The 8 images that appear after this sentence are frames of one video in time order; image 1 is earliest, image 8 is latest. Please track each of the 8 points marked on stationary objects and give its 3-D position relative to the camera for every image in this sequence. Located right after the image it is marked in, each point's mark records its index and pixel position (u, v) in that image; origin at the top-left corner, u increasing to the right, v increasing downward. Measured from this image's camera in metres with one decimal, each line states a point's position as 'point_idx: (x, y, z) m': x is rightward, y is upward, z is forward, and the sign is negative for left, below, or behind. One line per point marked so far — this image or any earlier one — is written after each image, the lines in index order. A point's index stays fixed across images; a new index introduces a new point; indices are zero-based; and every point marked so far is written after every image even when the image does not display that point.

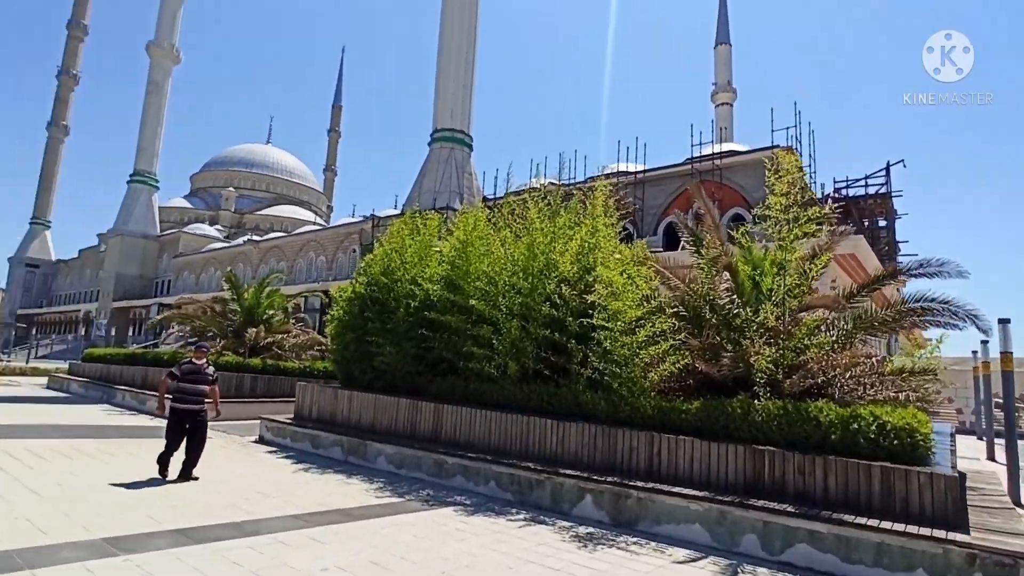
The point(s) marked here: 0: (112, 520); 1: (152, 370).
0: (-3.4, -1.9, +5.0) m
1: (-9.5, -2.2, +15.6) m
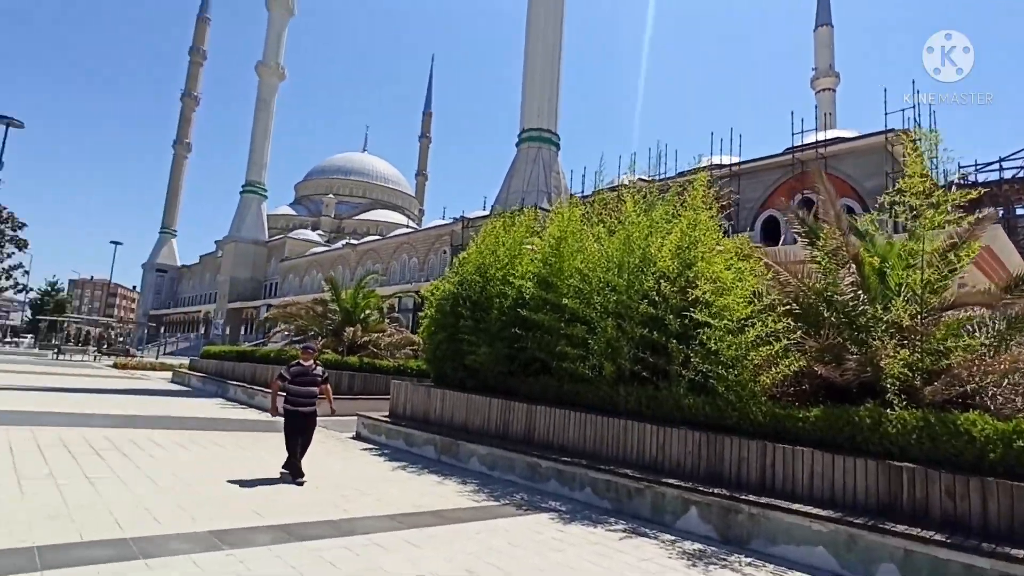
0: (-2.5, -1.9, +5.1) m
1: (-7.0, -2.2, +16.6) m
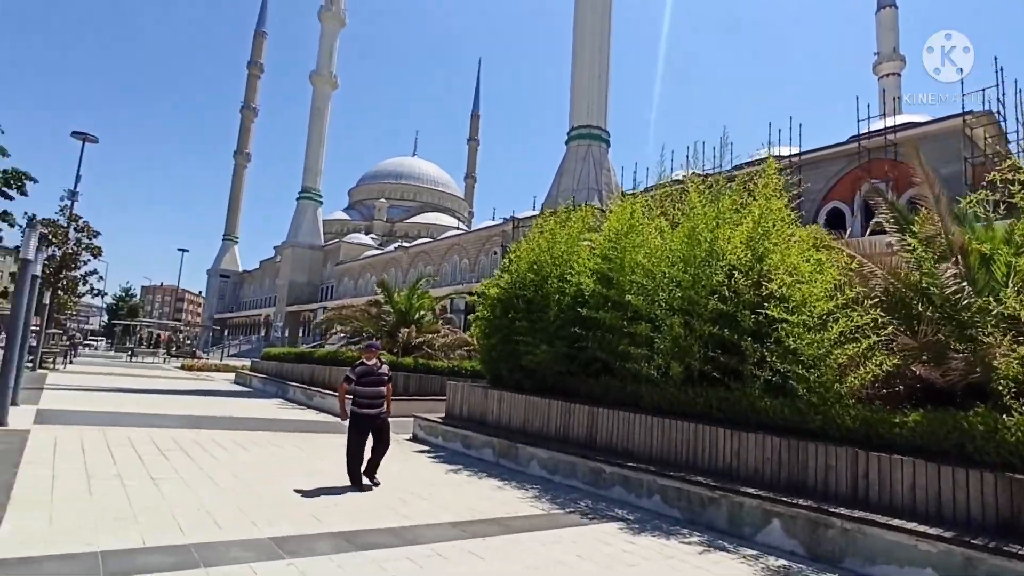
0: (-2.0, -1.9, +5.0) m
1: (-5.5, -2.3, +16.8) m
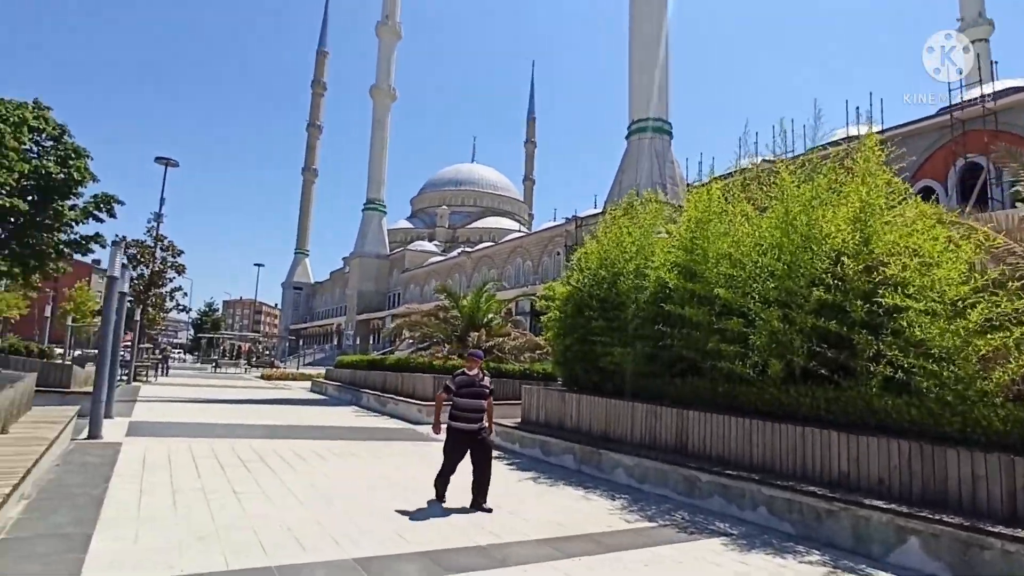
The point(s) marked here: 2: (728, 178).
0: (-1.2, -2.0, +4.8) m
1: (-3.5, -2.5, +16.9) m
2: (+3.5, +1.7, +9.5) m
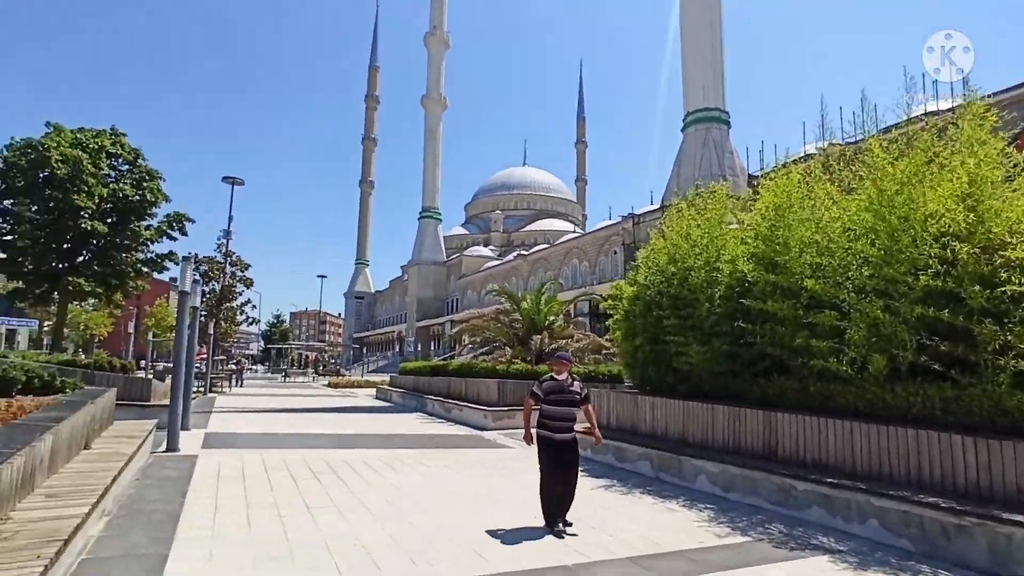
0: (-0.6, -2.0, +4.6) m
1: (-1.7, -2.6, +16.8) m
2: (+4.4, +1.9, +8.8) m
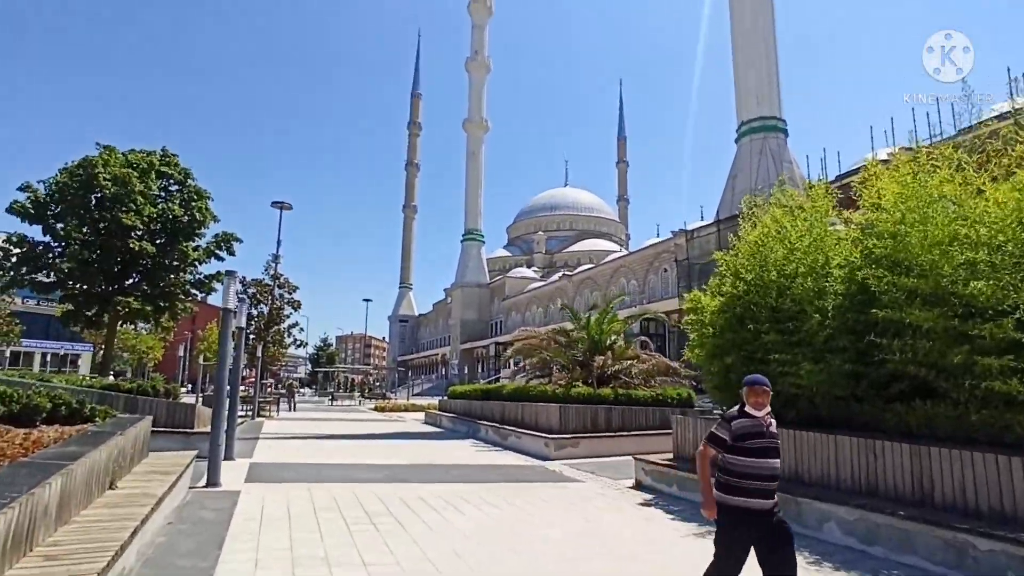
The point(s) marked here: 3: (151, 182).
0: (+0.1, -2.0, +3.5) m
1: (-0.1, -3.1, +15.7) m
2: (+5.3, +1.8, +7.5) m
3: (-9.1, +2.7, +14.9) m
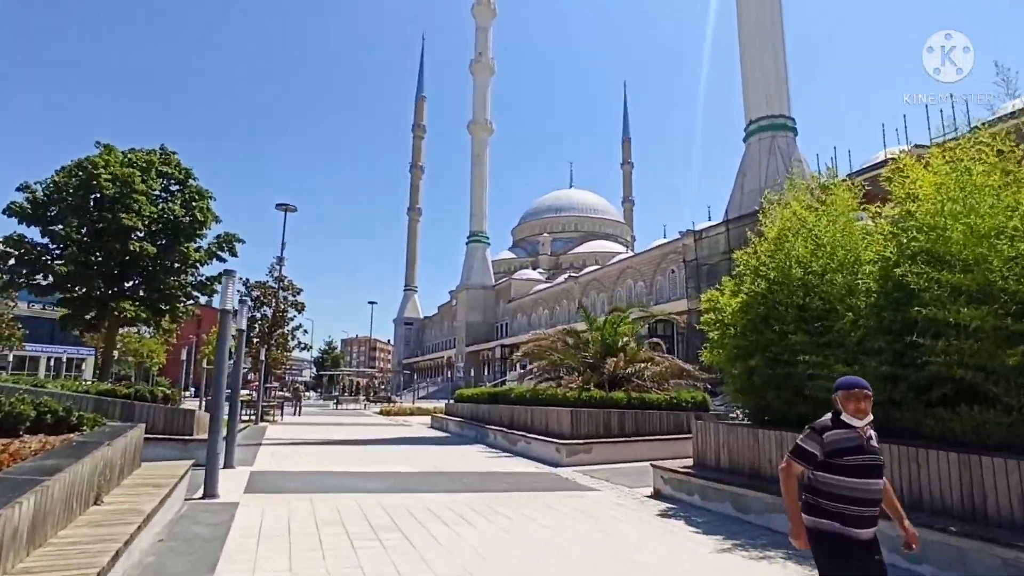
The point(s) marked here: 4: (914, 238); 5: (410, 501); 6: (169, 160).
0: (+0.3, -2.0, +3.1) m
1: (+0.1, -3.1, +15.3) m
2: (+5.5, +1.8, +7.1) m
3: (-8.9, +2.6, +14.6) m
4: (+4.2, +0.5, +6.2) m
5: (-1.3, -2.7, +7.6) m
6: (-8.8, +3.3, +15.2) m
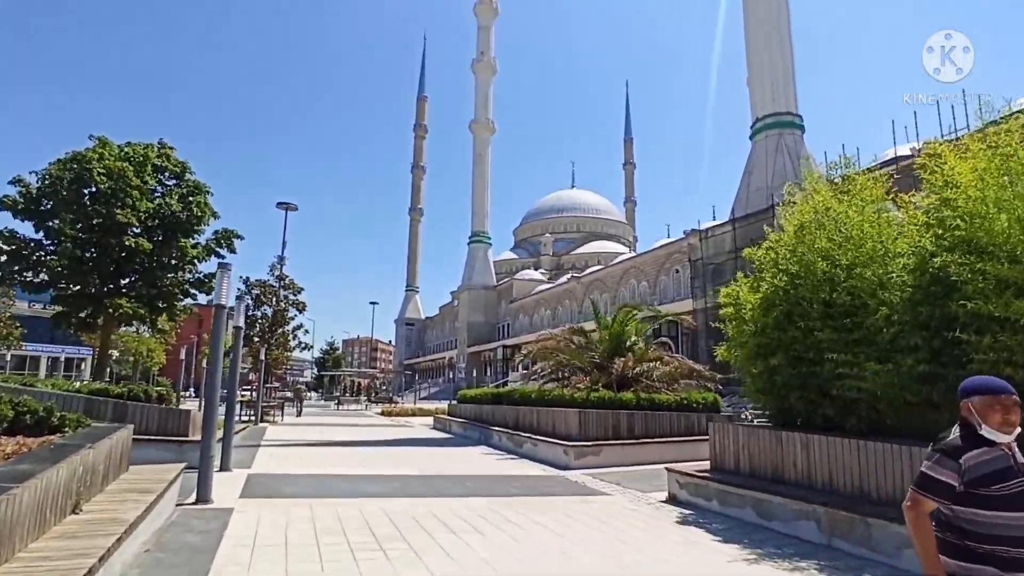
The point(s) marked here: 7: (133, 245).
0: (+0.4, -1.9, +2.7) m
1: (+0.3, -3.1, +14.9) m
2: (+5.6, +1.9, +6.7) m
3: (-8.7, +2.7, +14.2) m
4: (+4.4, +0.6, +5.8) m
5: (-1.2, -2.6, +7.2) m
6: (-8.7, +3.3, +14.8) m
7: (-8.5, +1.0, +13.3) m
